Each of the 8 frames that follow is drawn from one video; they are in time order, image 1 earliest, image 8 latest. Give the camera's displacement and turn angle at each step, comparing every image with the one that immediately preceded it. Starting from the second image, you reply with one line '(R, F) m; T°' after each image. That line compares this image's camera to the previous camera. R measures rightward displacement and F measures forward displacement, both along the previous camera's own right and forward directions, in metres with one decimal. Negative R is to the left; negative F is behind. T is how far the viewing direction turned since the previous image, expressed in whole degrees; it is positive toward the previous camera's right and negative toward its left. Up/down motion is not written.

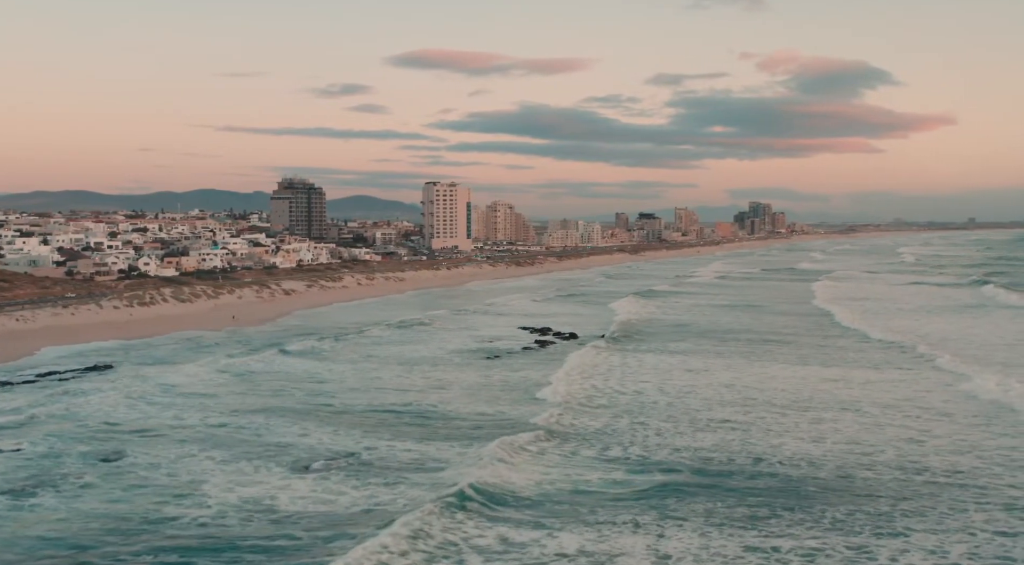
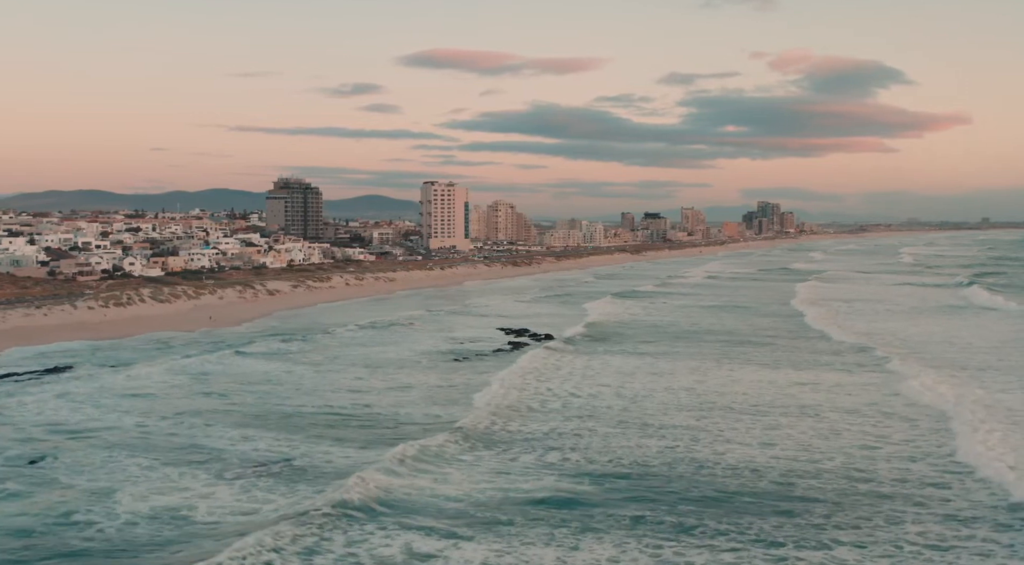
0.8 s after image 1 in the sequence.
(+1.4, +0.4) m; -1°
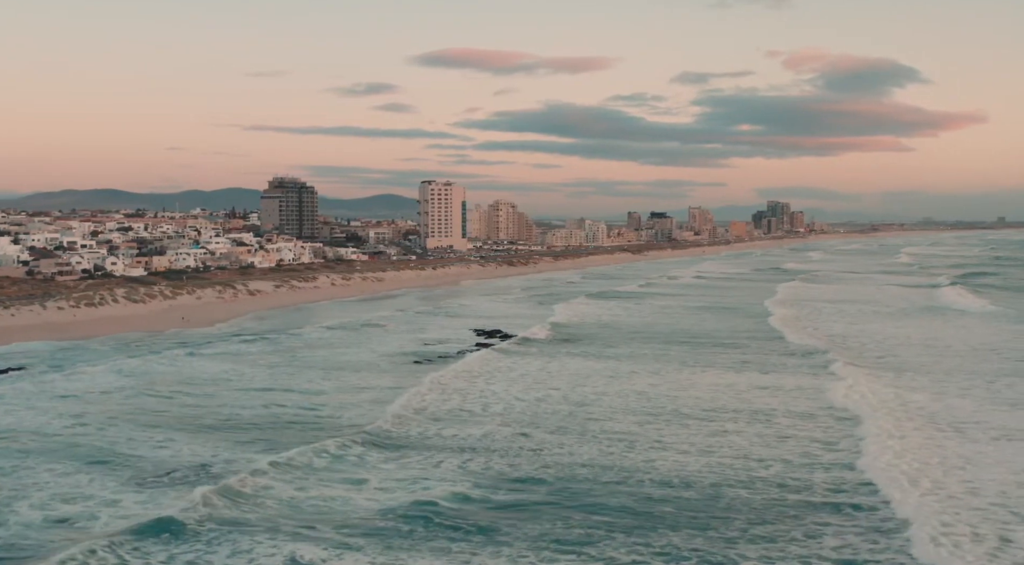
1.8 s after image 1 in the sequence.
(+1.6, +0.5) m; -1°
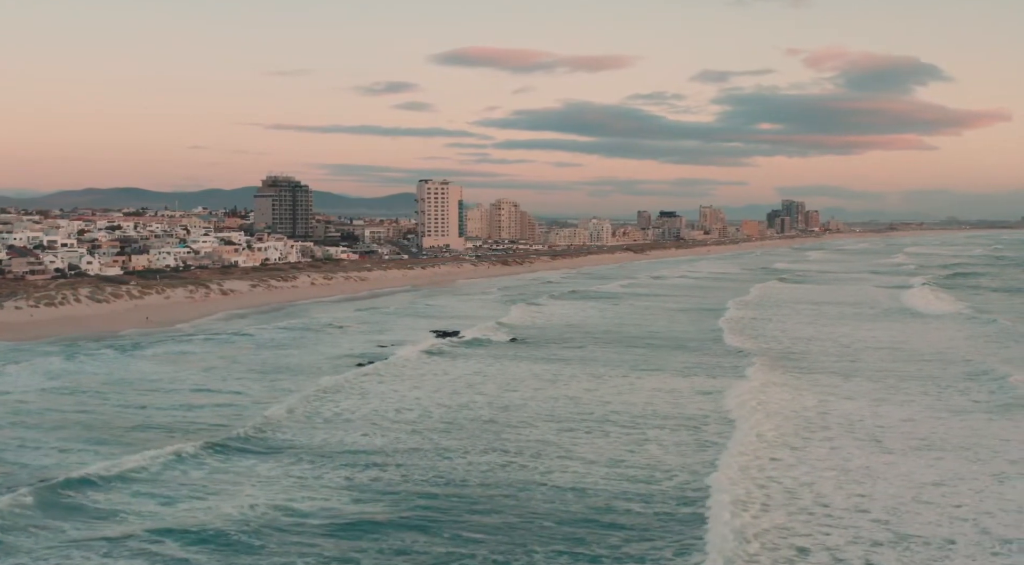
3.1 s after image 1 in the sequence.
(+2.2, +0.7) m; -1°
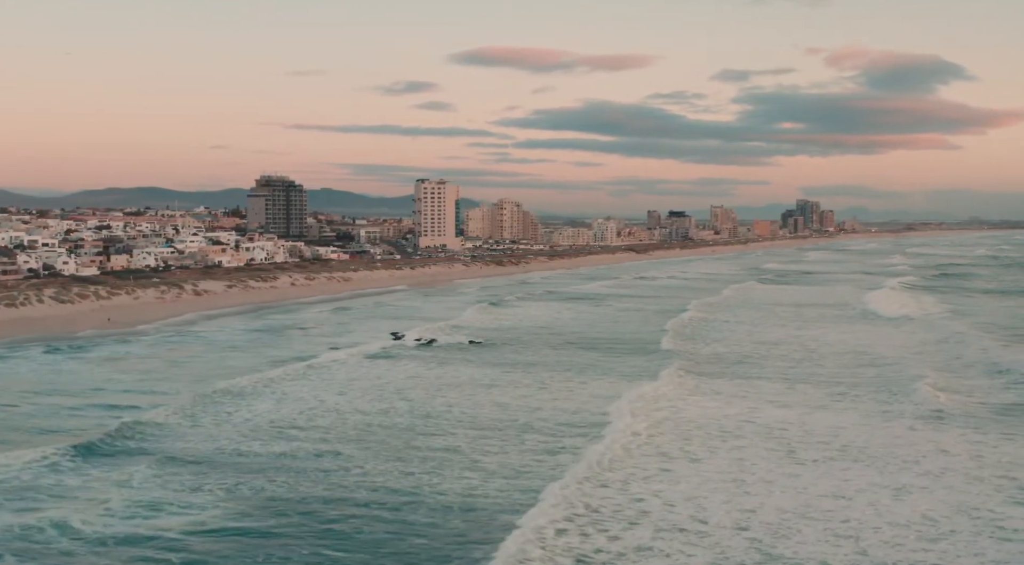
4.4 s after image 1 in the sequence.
(+2.1, +0.7) m; -1°
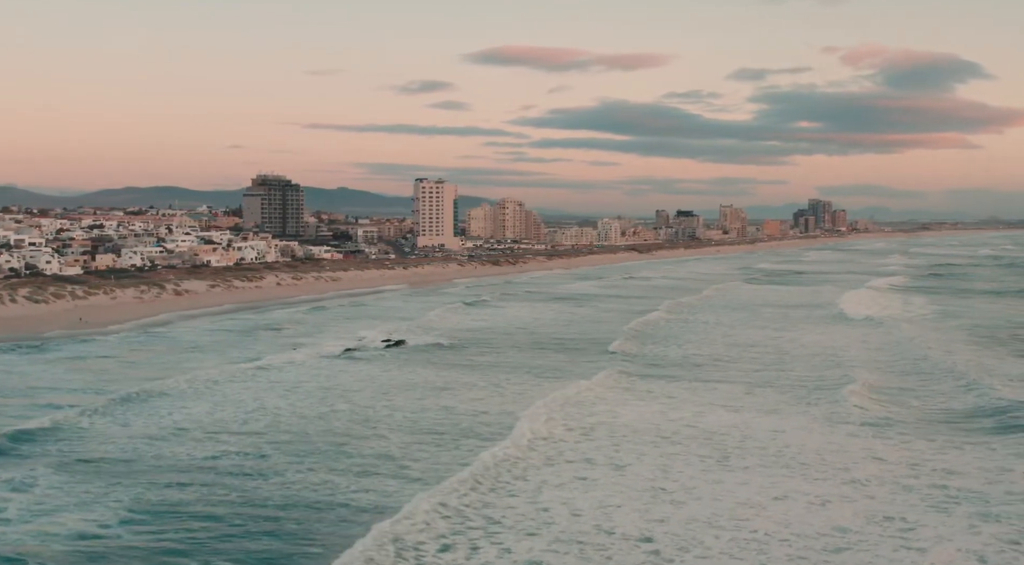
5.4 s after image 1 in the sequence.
(+1.6, +0.5) m; -1°
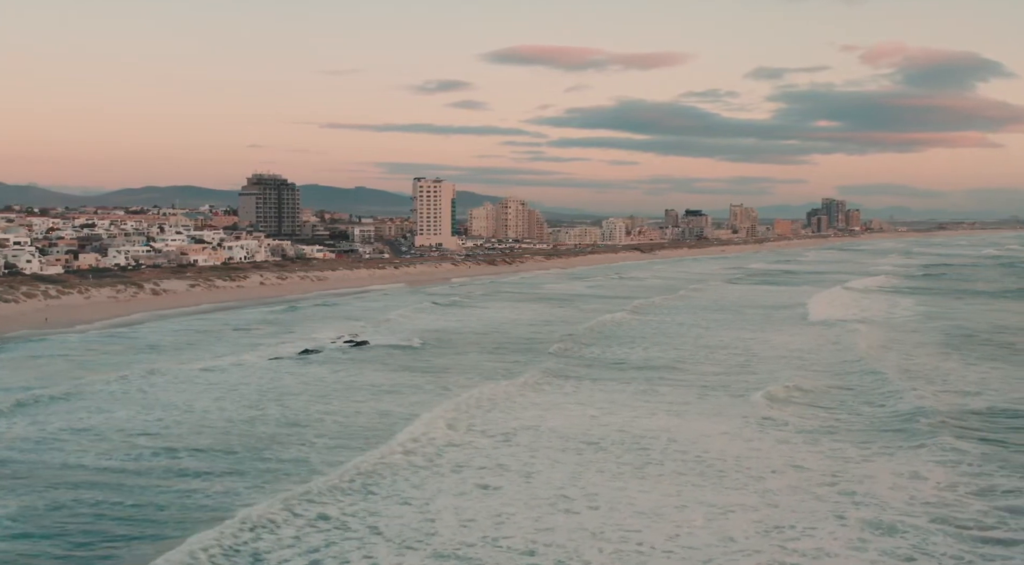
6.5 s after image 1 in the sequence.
(+1.8, +0.6) m; -1°
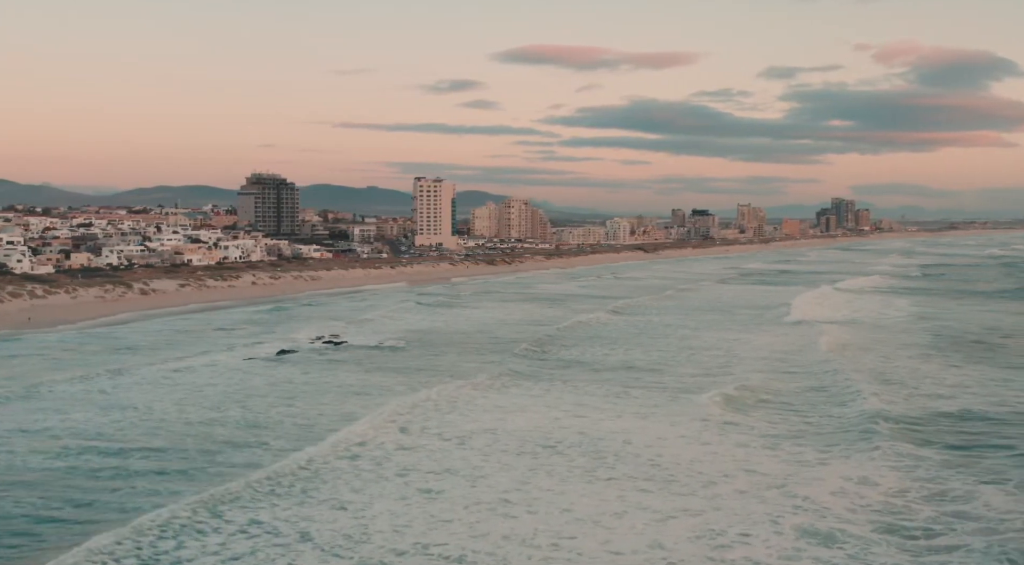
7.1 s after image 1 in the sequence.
(+1.0, +0.4) m; -1°
